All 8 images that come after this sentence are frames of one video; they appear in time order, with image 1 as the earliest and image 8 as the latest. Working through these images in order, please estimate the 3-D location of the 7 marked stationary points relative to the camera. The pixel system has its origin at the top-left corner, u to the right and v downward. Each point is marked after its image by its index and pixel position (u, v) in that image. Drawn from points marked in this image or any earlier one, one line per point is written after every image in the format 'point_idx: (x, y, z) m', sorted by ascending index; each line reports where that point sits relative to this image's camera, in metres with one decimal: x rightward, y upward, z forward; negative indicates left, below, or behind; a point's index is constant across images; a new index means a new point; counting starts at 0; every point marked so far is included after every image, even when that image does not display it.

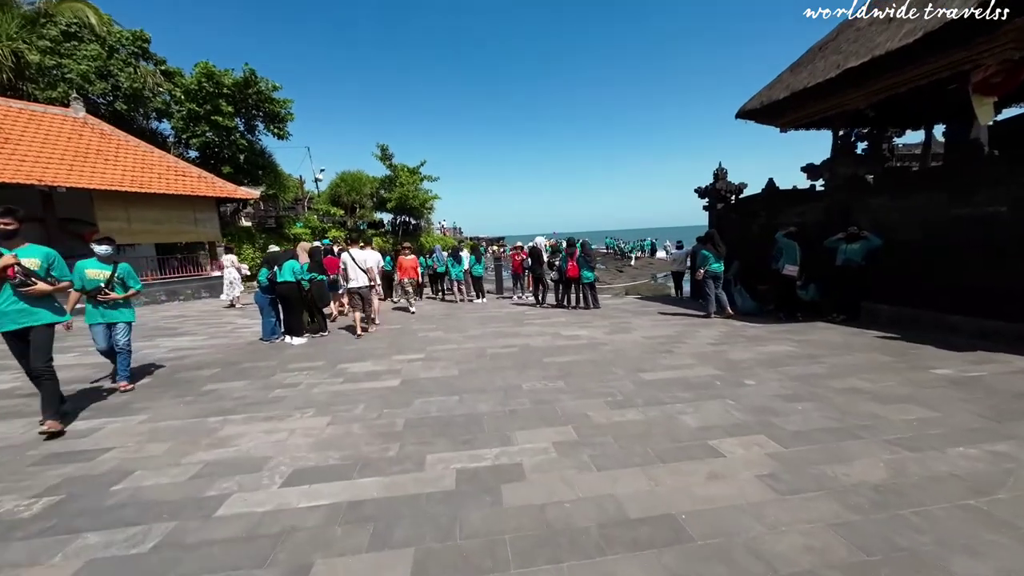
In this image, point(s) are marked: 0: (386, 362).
0: (-1.8, -1.1, +5.7) m
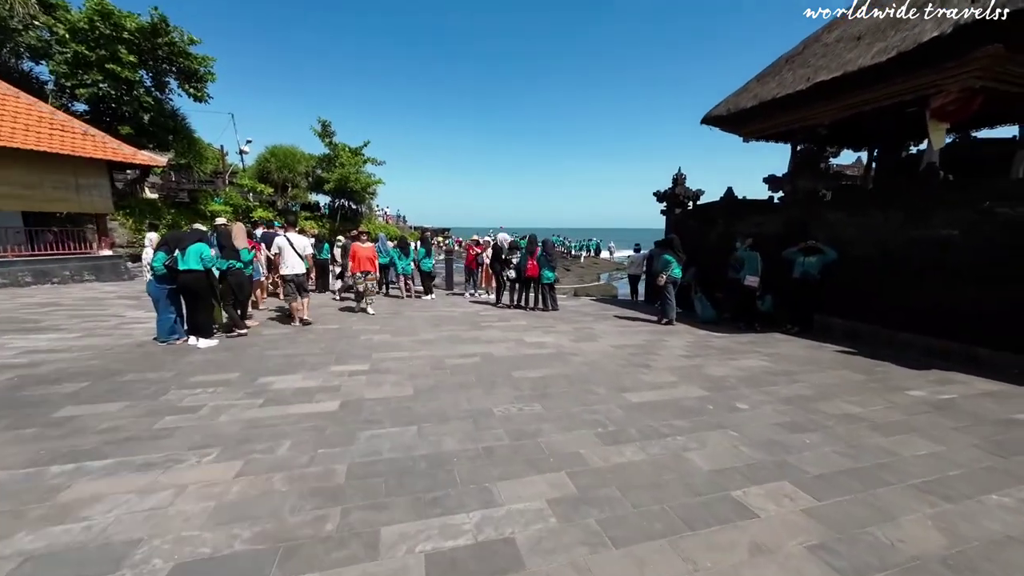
0: (-2.3, -1.0, +4.7) m
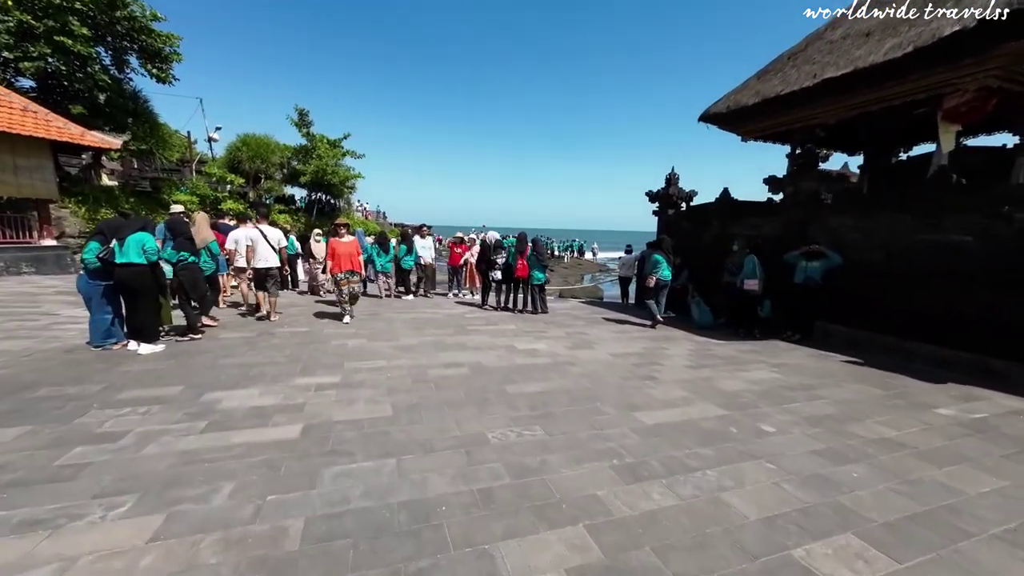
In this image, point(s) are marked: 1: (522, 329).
0: (-2.3, -1.0, +4.0) m
1: (+0.2, -0.8, +7.3) m
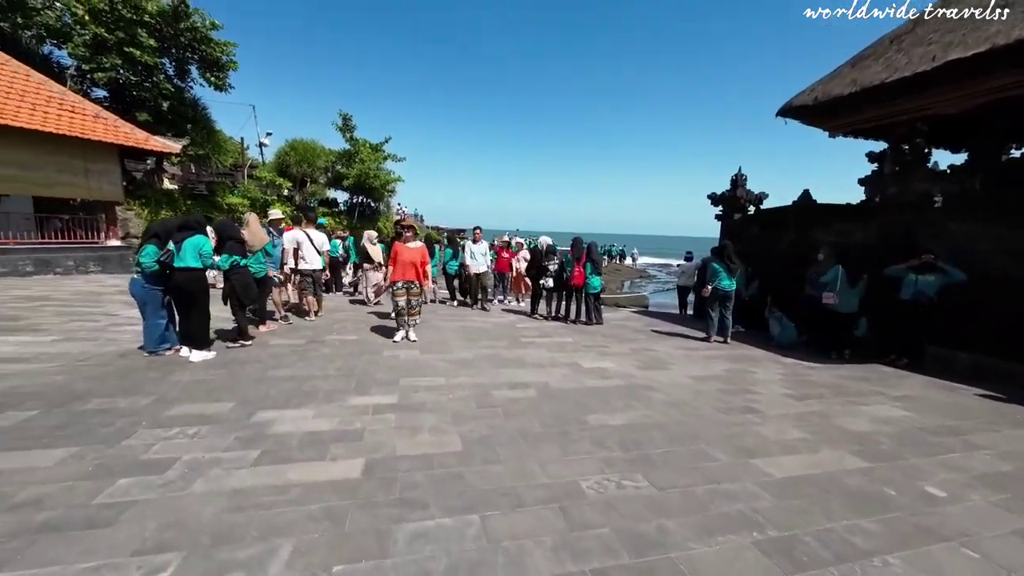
0: (-1.6, -1.1, +3.6) m
1: (+1.2, -0.9, +6.7) m
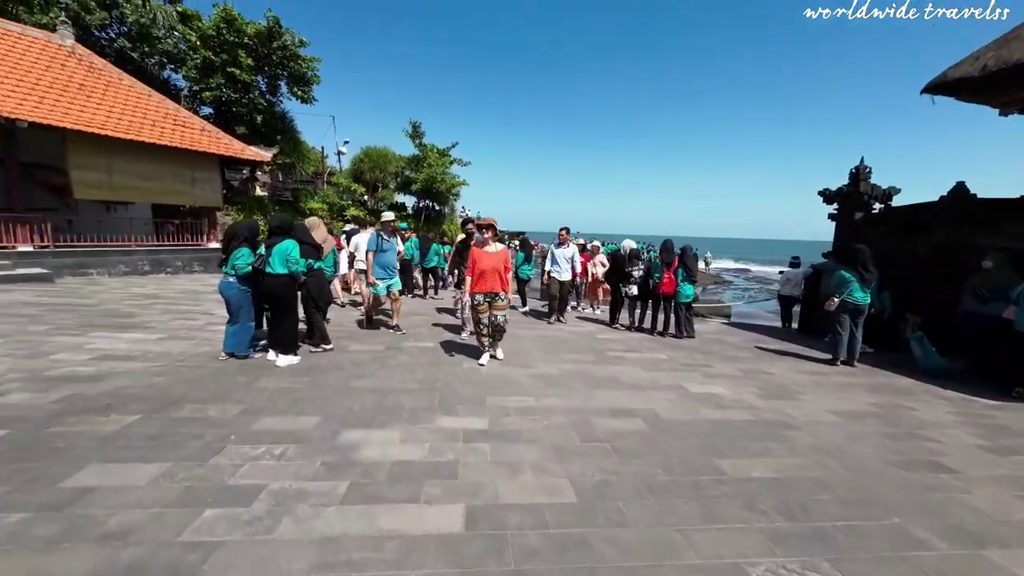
0: (-0.7, -1.2, +3.2) m
1: (+2.5, -1.1, +5.9) m
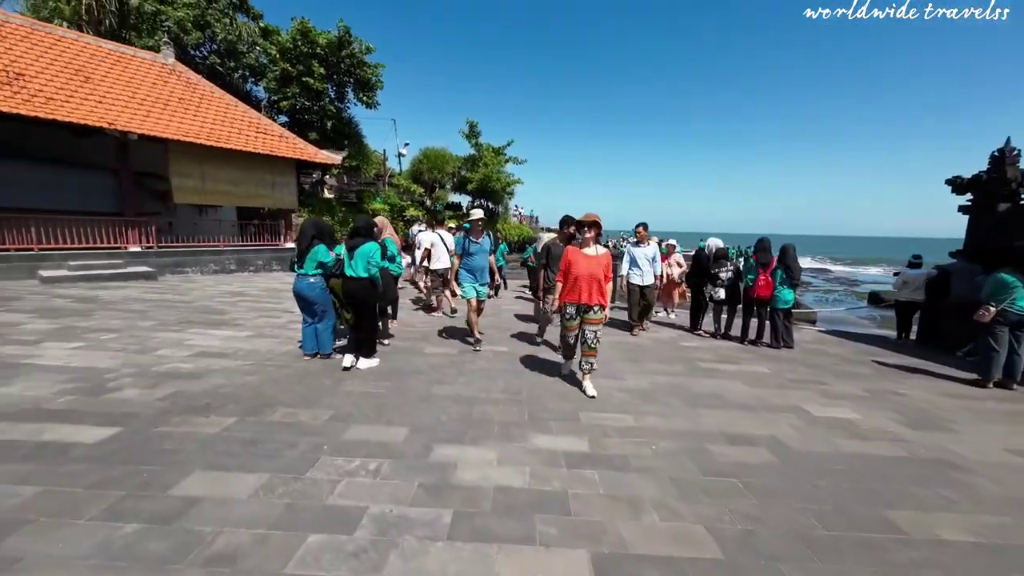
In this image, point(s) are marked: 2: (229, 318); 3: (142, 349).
0: (+0.1, -1.2, +2.9) m
1: (+3.6, -1.2, +5.2) m
2: (-4.9, -0.5, +6.8) m
3: (-4.7, -0.8, +5.0) m
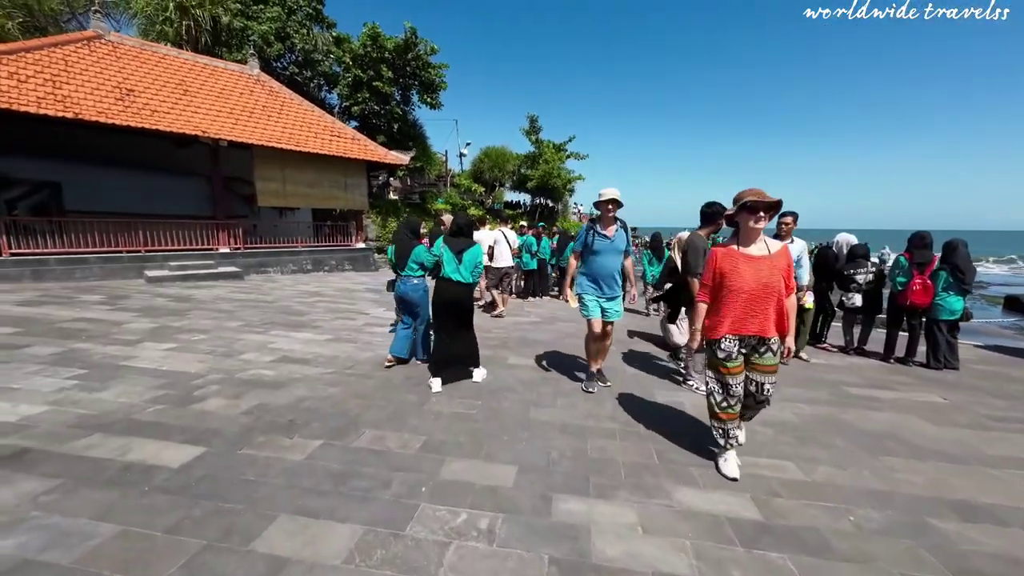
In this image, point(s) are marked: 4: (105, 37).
0: (+0.9, -1.3, +2.2) m
1: (+4.7, -1.2, +4.0) m
2: (-3.5, -0.5, +6.7) m
3: (-3.5, -0.8, +4.9) m
4: (-11.7, +7.2, +11.3) m
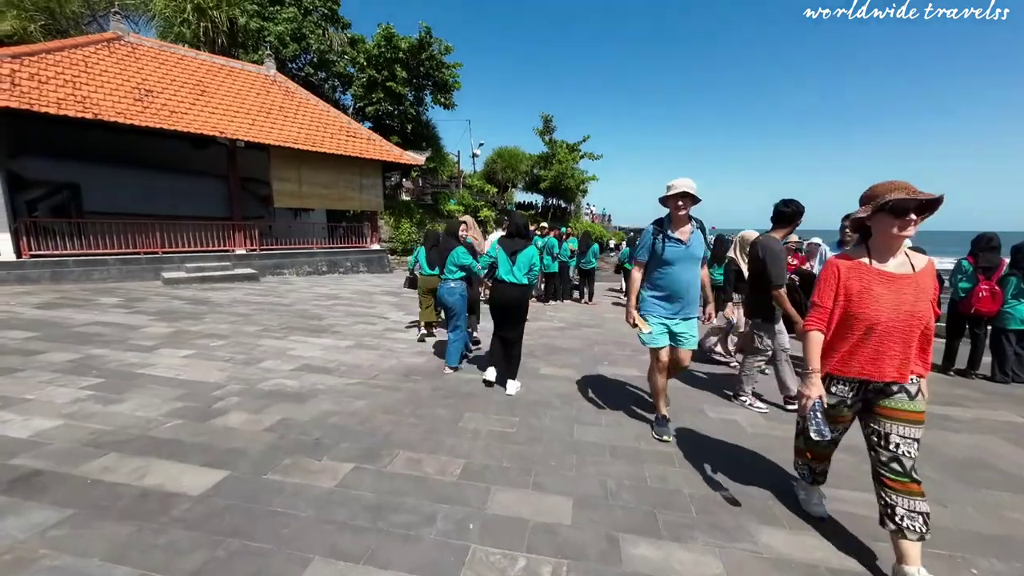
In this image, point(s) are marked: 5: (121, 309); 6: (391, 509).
0: (+1.2, -1.4, +1.8) m
1: (+5.1, -1.3, +3.6) m
2: (-3.0, -0.6, +6.5) m
3: (-3.1, -0.9, +4.7) m
4: (-11.1, +7.2, +11.3) m
5: (-6.8, -0.4, +6.8) m
6: (-0.7, -1.3, +2.3) m
